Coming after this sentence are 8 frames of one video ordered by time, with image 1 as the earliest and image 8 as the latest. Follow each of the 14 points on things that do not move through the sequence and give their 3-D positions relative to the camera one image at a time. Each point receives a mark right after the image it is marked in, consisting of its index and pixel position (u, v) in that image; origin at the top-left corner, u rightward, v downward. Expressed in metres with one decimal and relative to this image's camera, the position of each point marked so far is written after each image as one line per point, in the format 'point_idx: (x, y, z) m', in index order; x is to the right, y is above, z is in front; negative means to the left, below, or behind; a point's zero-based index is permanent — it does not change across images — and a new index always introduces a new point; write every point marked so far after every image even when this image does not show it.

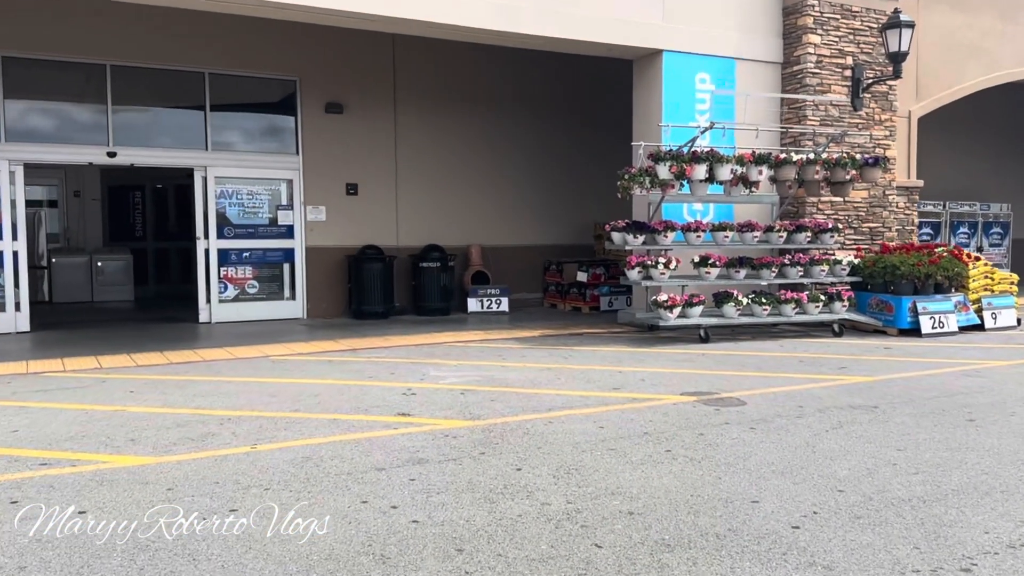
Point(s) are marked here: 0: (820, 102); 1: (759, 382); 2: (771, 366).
0: (+4.3, +2.6, +11.4) m
1: (+2.2, -0.9, +7.3) m
2: (+2.6, -0.8, +8.2) m
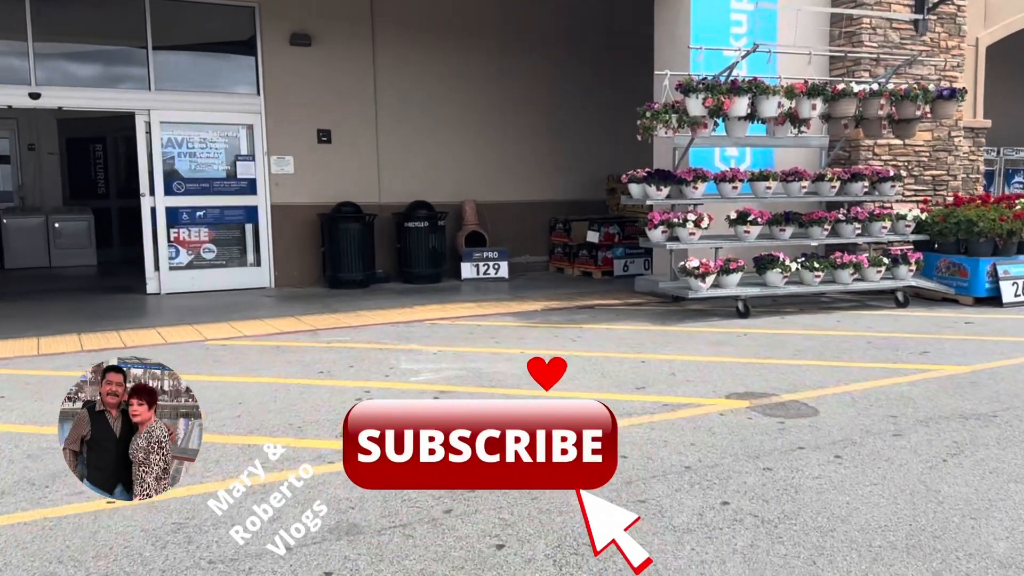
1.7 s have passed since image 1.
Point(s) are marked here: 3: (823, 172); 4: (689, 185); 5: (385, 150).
0: (+4.2, +3.1, +9.5) m
1: (+2.2, -0.6, +5.6) m
2: (+2.5, -0.5, +6.5) m
3: (+3.4, +1.3, +8.9) m
4: (+1.8, +1.1, +8.3) m
5: (-1.8, +1.9, +11.2) m
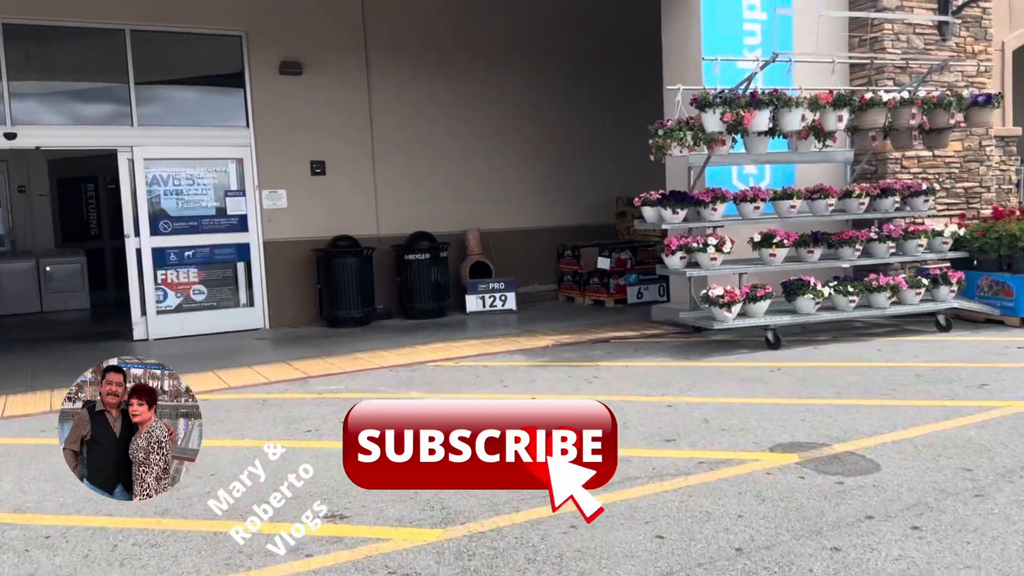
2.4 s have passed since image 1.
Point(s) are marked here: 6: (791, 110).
0: (+4.2, +2.8, +8.9) m
1: (+2.2, -0.8, +5.0) m
2: (+2.6, -0.7, +5.8) m
3: (+3.4, +1.0, +8.3) m
4: (+1.8, +0.8, +7.7) m
5: (-1.7, +1.4, +10.7) m
6: (+2.5, +1.6, +7.3) m
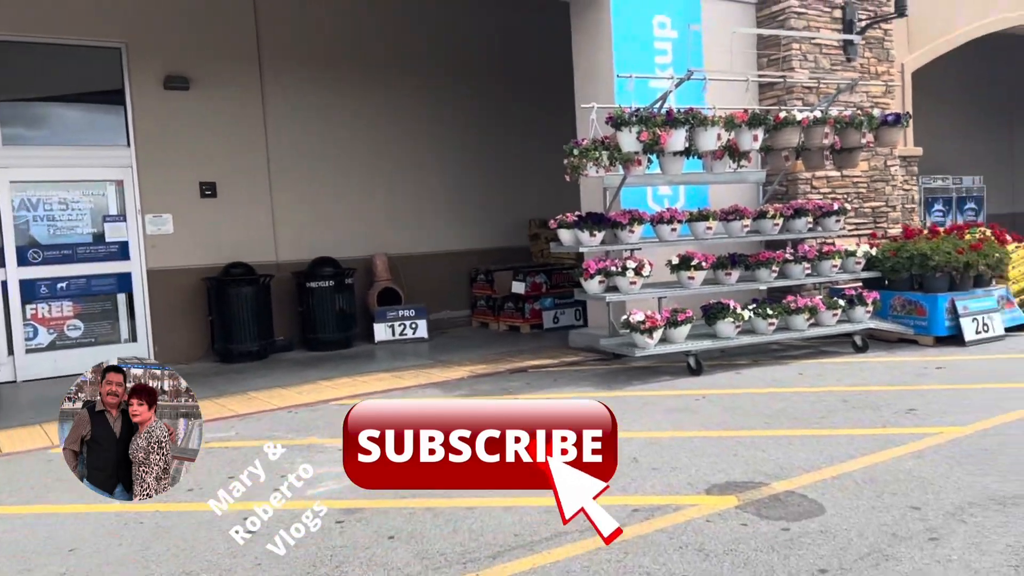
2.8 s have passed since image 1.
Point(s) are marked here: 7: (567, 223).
0: (+3.2, +2.6, +9.0) m
1: (+1.7, -1.0, +4.7) m
2: (+2.0, -0.9, +5.6) m
3: (+2.5, +0.8, +8.2) m
4: (+1.0, +0.5, +7.5) m
5: (-2.8, +1.0, +10.0) m
6: (+1.7, +1.4, +7.2) m
7: (+0.5, +0.6, +7.5) m
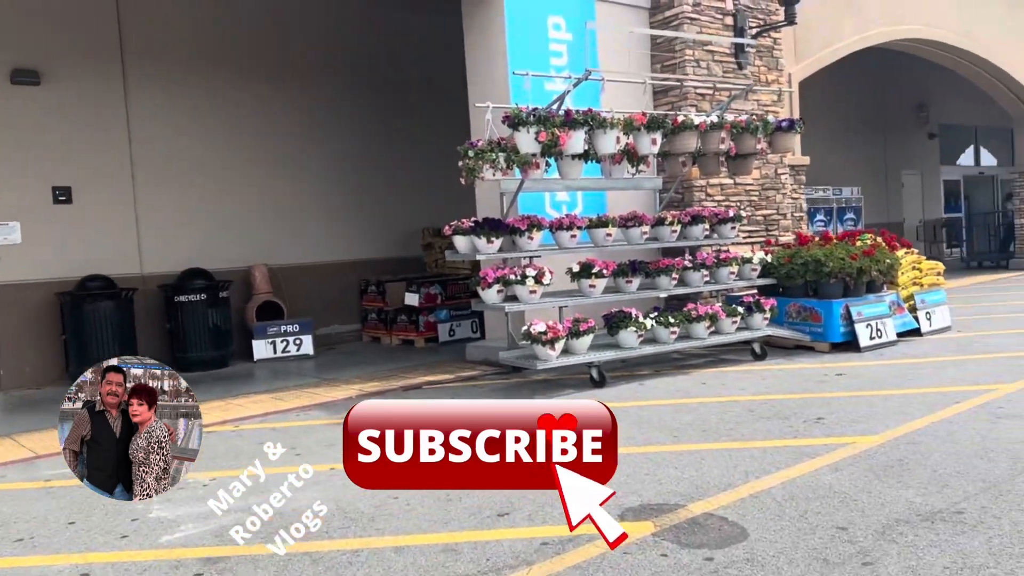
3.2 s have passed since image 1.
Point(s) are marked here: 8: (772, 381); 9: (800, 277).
0: (+2.1, +2.5, +8.9) m
1: (+1.2, -1.0, +4.4) m
2: (+1.3, -0.9, +5.3) m
3: (+1.5, +0.7, +8.0) m
4: (+0.1, +0.5, +7.1) m
5: (-4.1, +0.9, +9.1) m
6: (+0.8, +1.3, +6.9) m
7: (-0.4, +0.5, +7.0) m
8: (+2.1, -0.8, +6.8) m
9: (+2.8, +0.1, +8.1) m
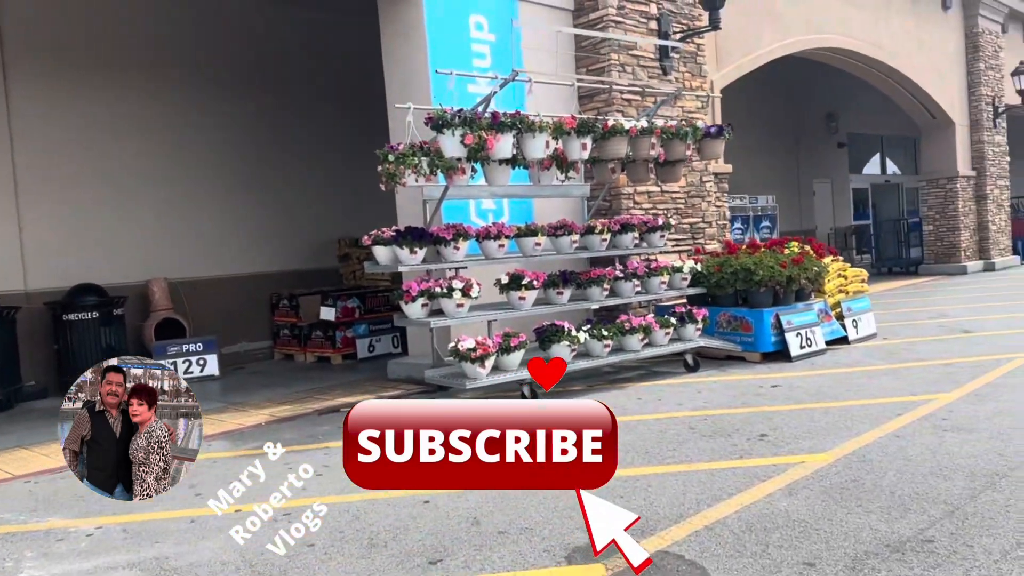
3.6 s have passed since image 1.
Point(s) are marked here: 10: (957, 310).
0: (+1.2, +2.4, +8.7) m
1: (+0.8, -1.1, +4.1) m
2: (+0.9, -1.0, +5.0) m
3: (+0.8, +0.6, +7.7) m
4: (-0.5, +0.4, +6.6) m
5: (-4.9, +0.7, +8.3) m
6: (+0.2, +1.2, +6.5) m
7: (-1.0, +0.4, +6.5) m
8: (+1.6, -0.8, +6.6) m
9: (+2.1, 0.0, +7.9) m
10: (+5.9, -0.3, +10.9) m
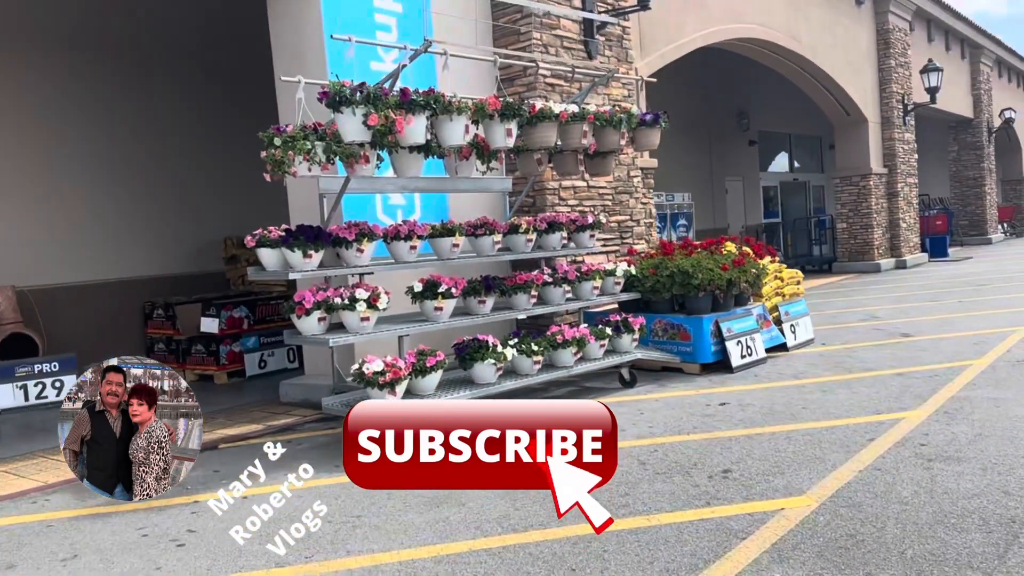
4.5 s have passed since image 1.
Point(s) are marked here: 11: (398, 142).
0: (+0.4, +2.4, +7.8) m
1: (+0.5, -1.1, +3.2) m
2: (+0.5, -1.1, +4.2) m
3: (0.0, +0.6, +6.8) m
4: (-1.1, +0.3, +5.6) m
5: (-5.6, +0.6, +6.7) m
6: (-0.4, +1.2, +5.6) m
7: (-1.6, +0.3, +5.5) m
8: (+1.0, -0.9, +5.8) m
9: (+1.4, 0.0, +7.2) m
10: (+4.8, -0.3, +10.6) m
11: (-0.8, +1.0, +5.4) m
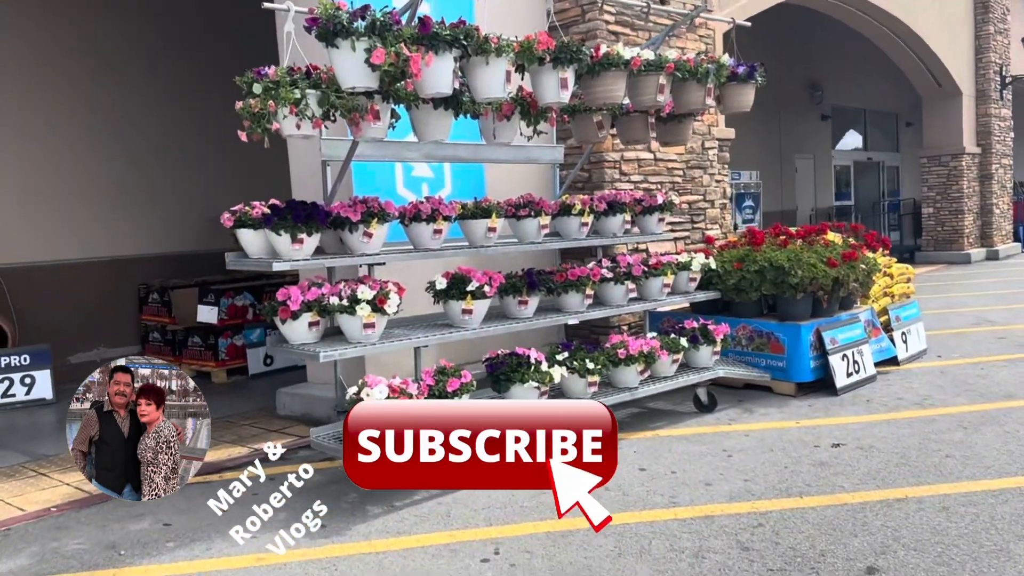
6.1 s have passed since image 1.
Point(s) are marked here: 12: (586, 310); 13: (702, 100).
0: (+0.8, +2.4, +6.4) m
1: (+0.7, -1.2, +1.9) m
2: (+0.7, -1.1, +2.8) m
3: (+0.4, +0.6, +5.5) m
4: (-0.8, +0.3, +4.3) m
5: (-5.3, +0.8, +5.7) m
6: (-0.1, +1.2, +4.2) m
7: (-1.3, +0.4, +4.2) m
8: (+1.2, -0.9, +4.4) m
9: (+1.7, 0.0, +5.8) m
10: (+5.3, -0.3, +9.0) m
11: (-0.5, +1.0, +4.0) m
12: (+0.5, -0.1, +5.0) m
13: (+1.2, +1.2, +5.4) m
